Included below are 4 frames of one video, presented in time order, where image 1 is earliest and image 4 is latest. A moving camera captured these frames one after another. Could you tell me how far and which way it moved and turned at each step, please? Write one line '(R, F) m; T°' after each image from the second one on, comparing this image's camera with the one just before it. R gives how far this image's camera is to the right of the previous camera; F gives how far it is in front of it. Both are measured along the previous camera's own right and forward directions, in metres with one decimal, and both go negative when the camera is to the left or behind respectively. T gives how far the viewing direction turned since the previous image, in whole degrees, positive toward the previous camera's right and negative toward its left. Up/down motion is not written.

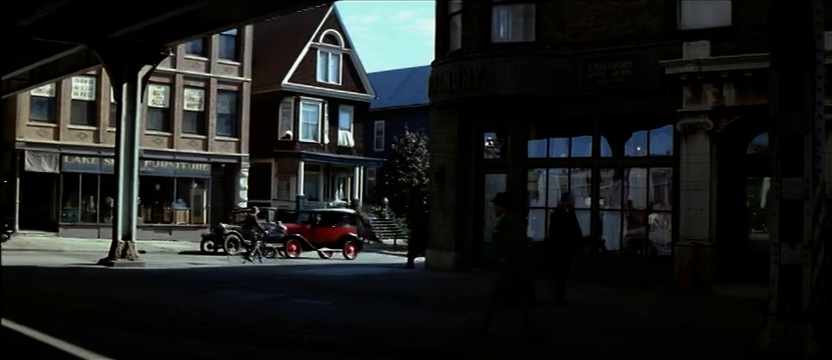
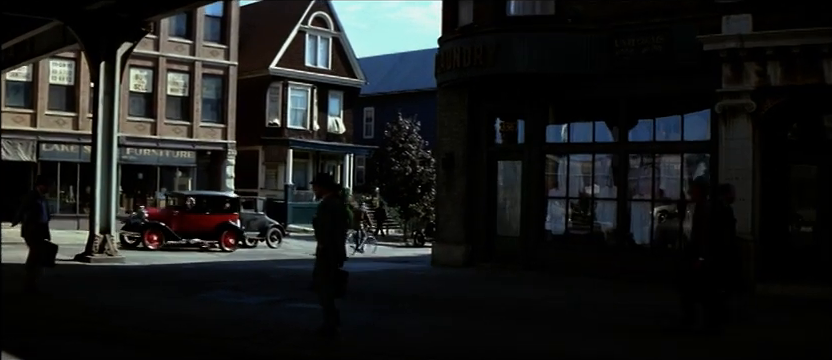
(-0.4, +1.7) m; +1°
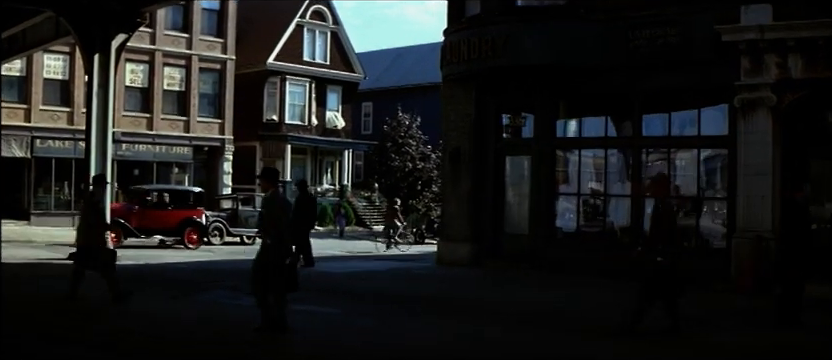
(-0.2, +0.6) m; 0°
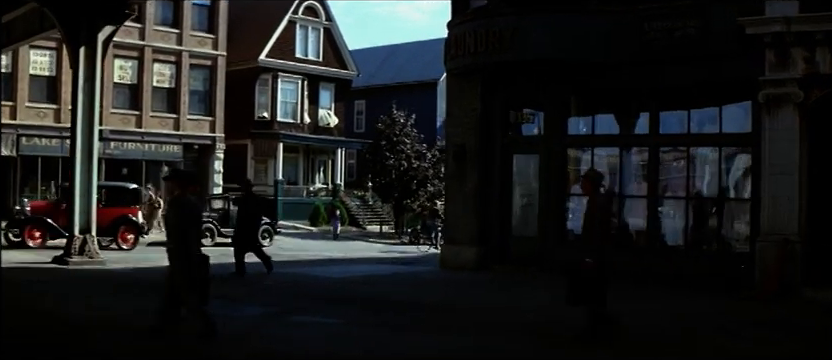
(-0.2, +0.9) m; +1°
